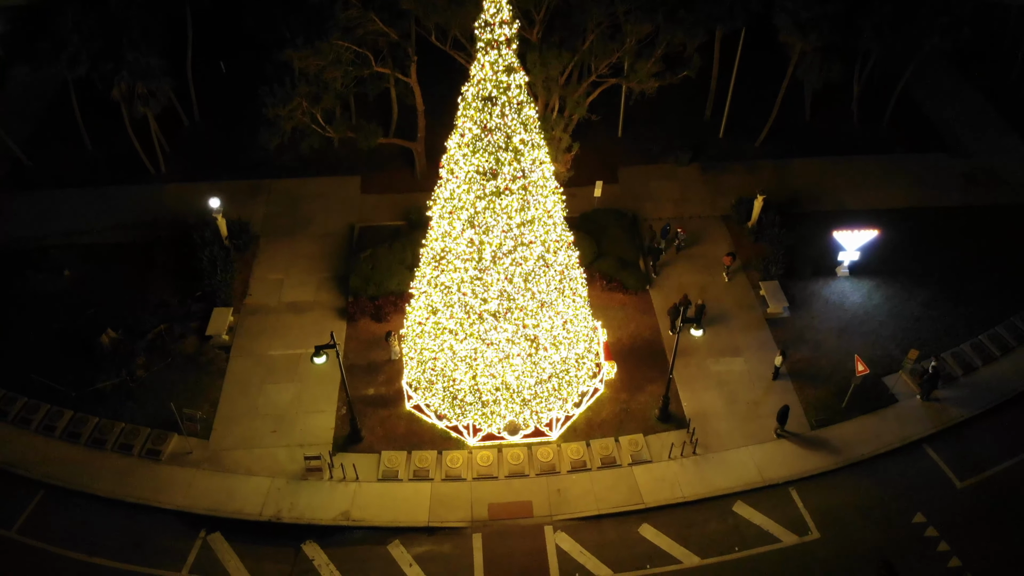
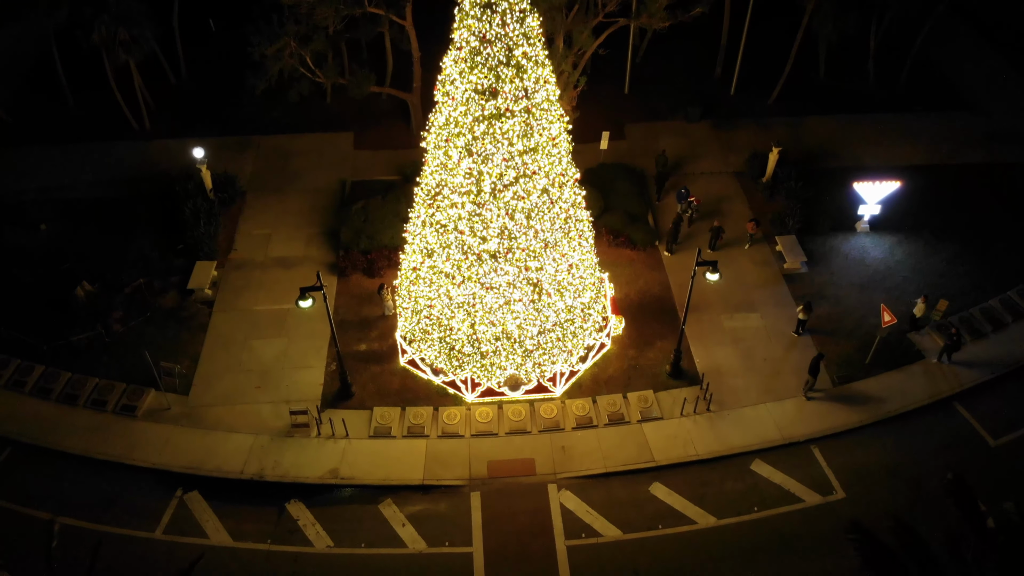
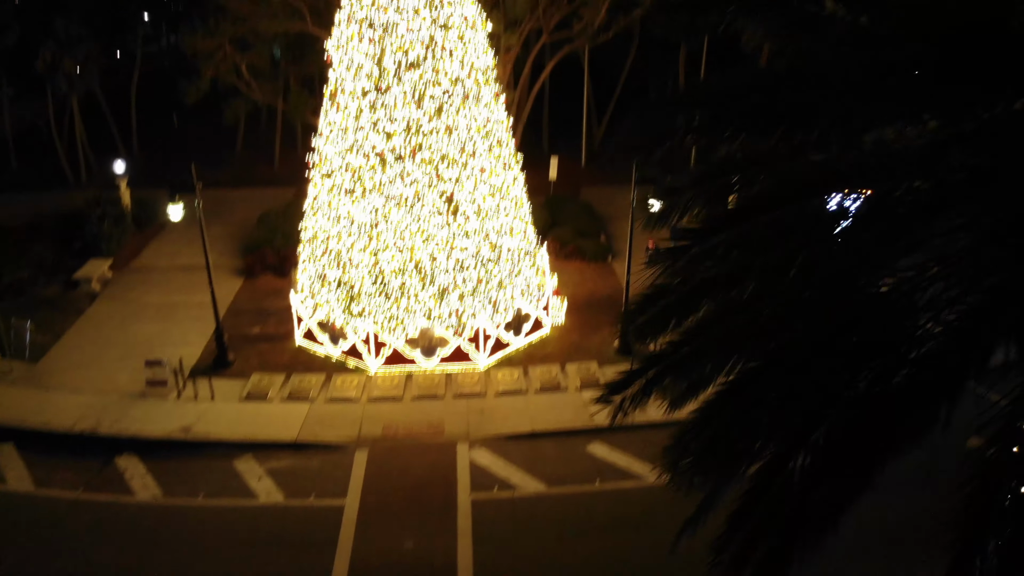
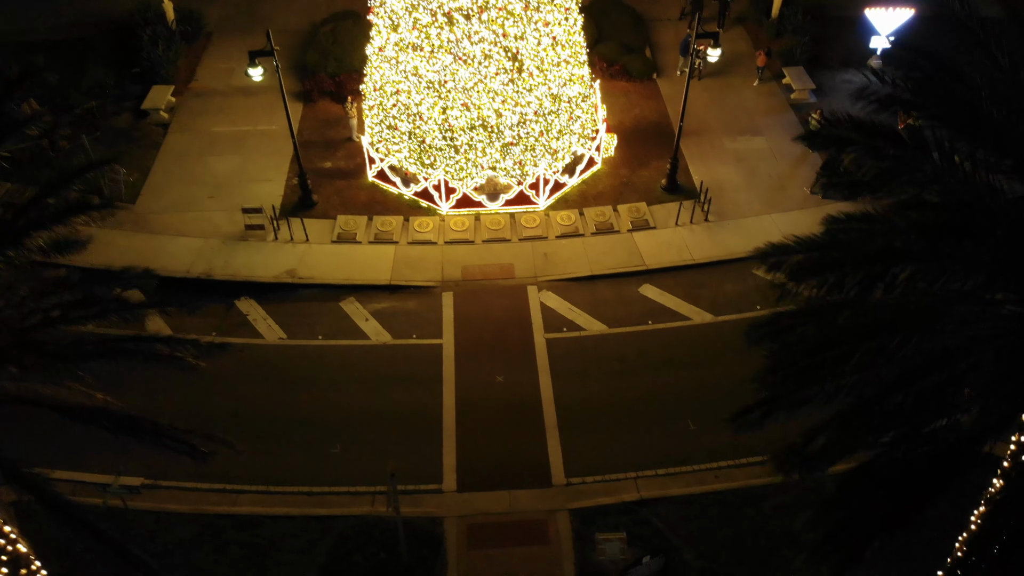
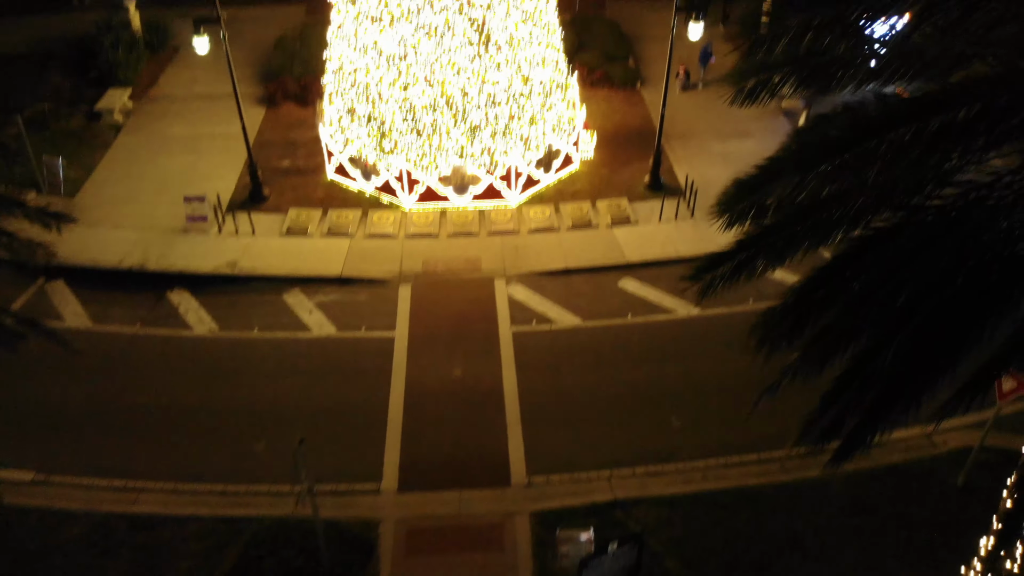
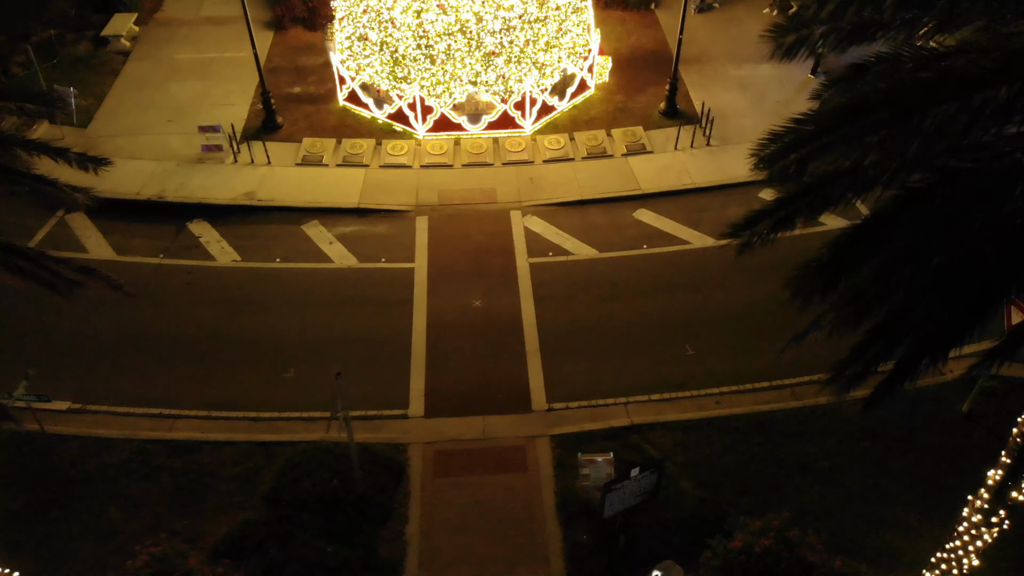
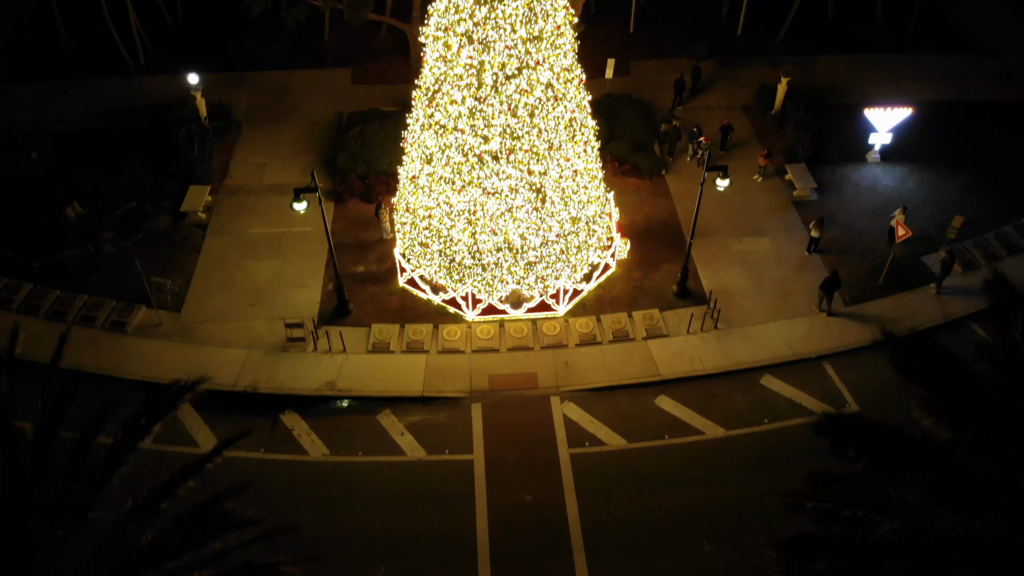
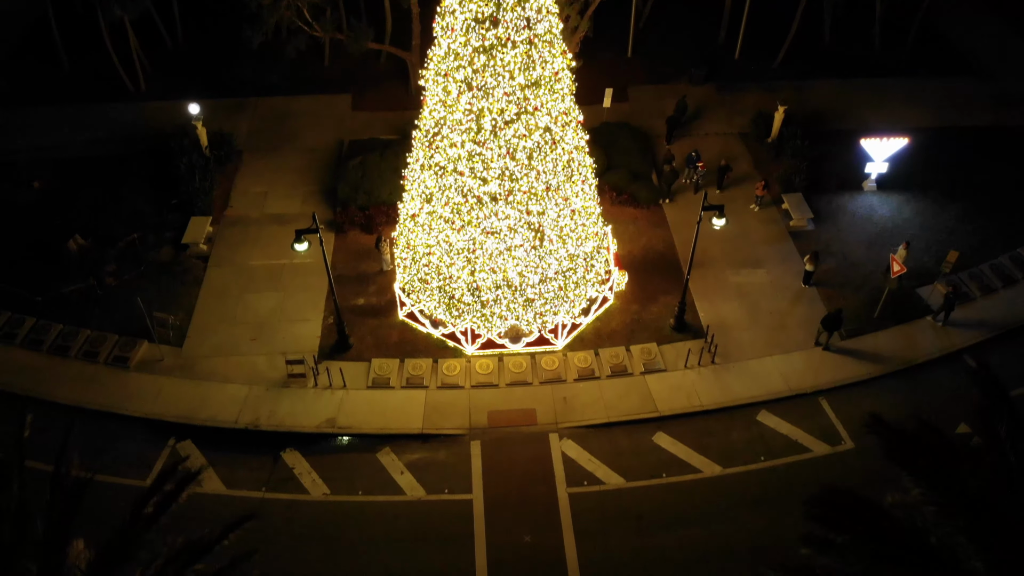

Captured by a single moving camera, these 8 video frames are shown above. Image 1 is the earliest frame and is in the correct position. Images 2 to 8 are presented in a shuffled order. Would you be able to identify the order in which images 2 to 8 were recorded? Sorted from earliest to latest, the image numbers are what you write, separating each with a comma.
2, 8, 7, 4, 6, 5, 3
